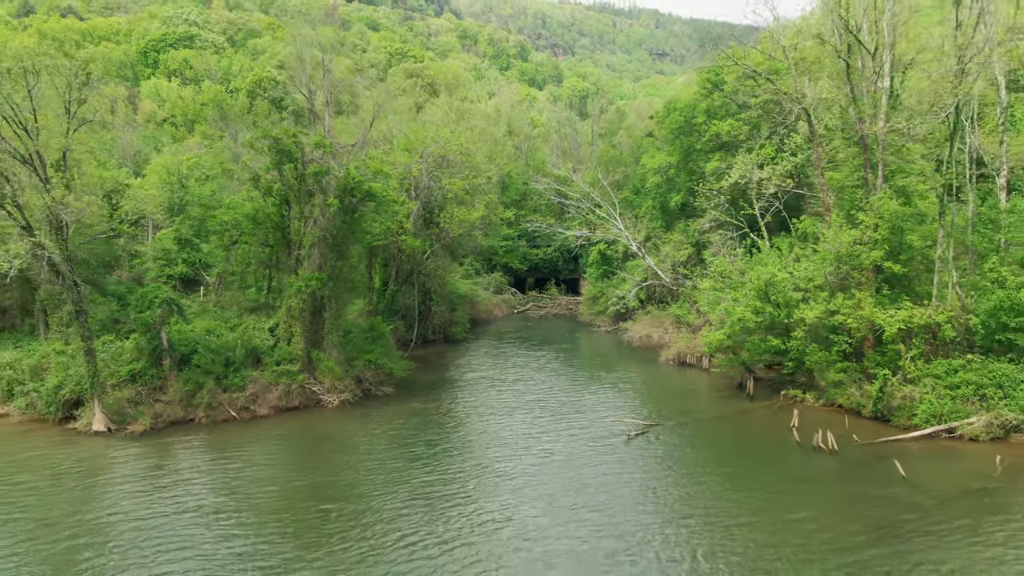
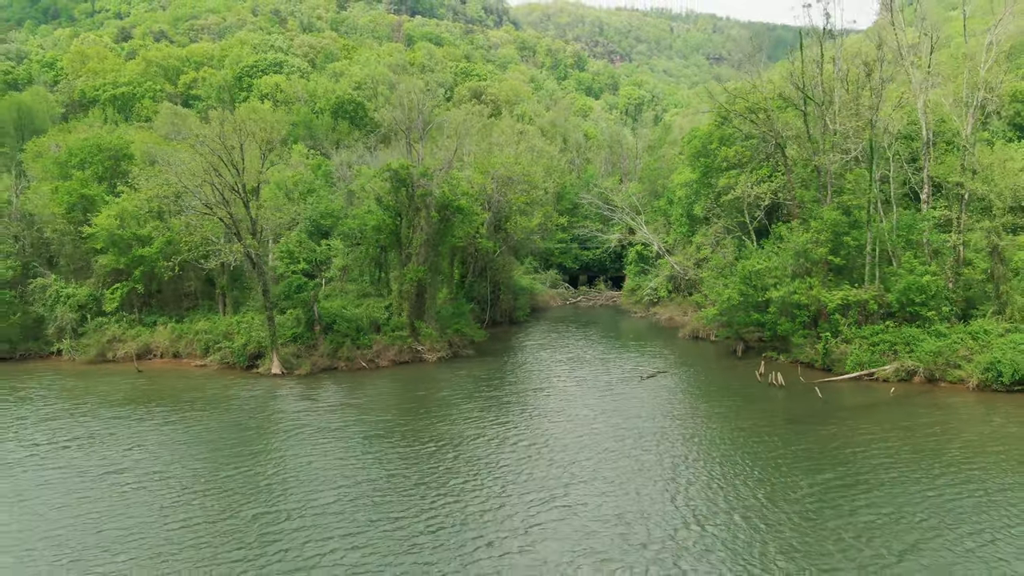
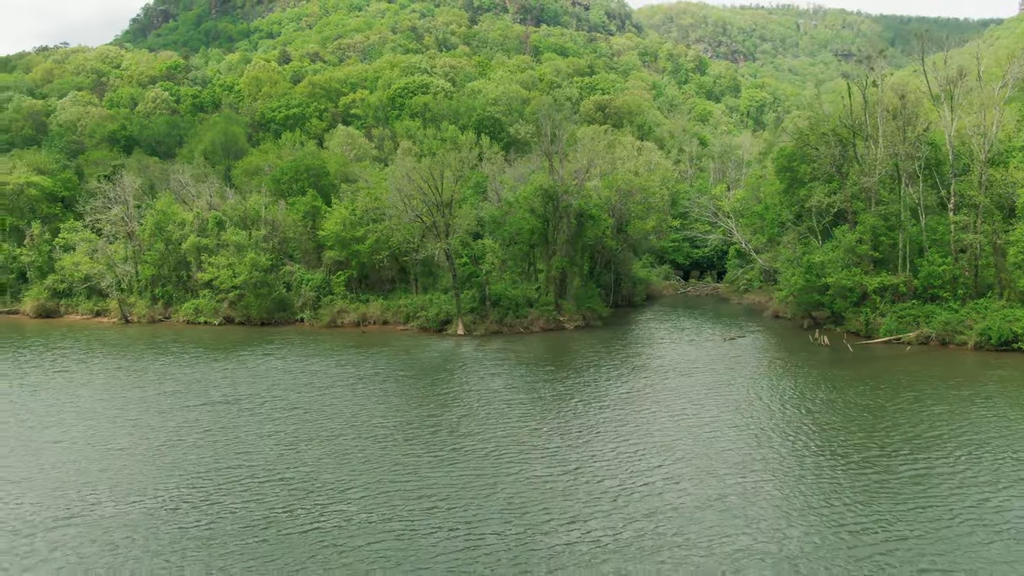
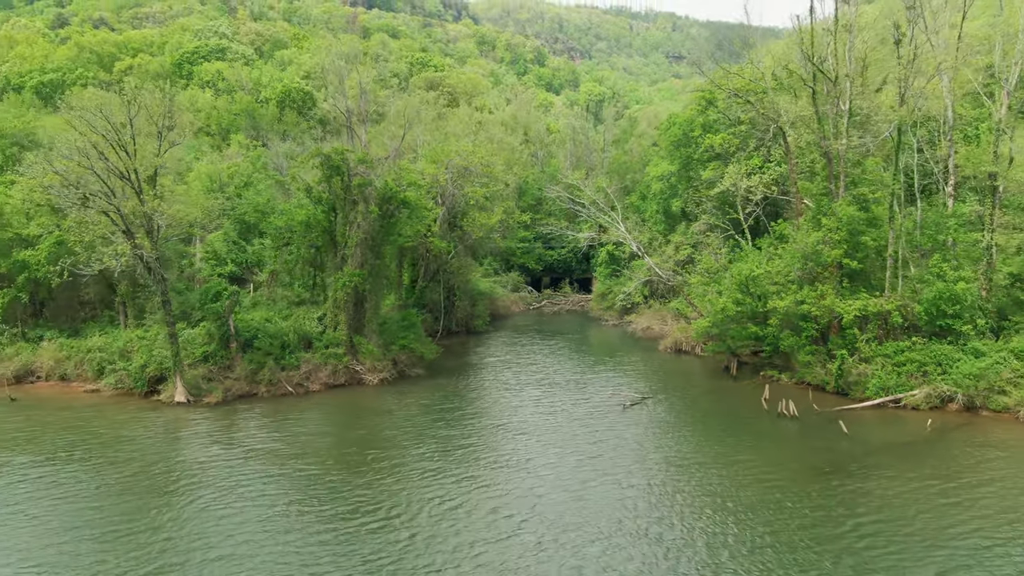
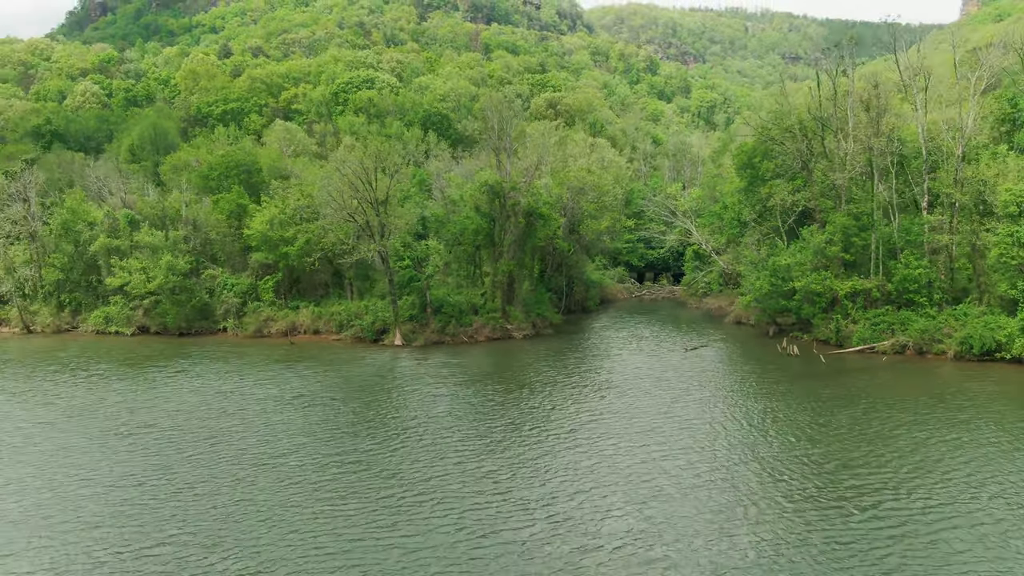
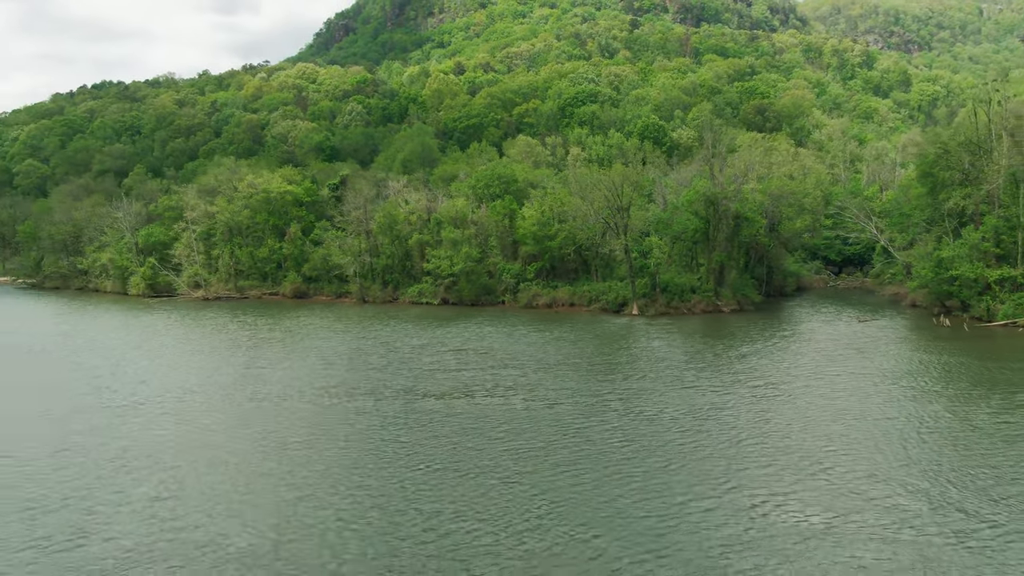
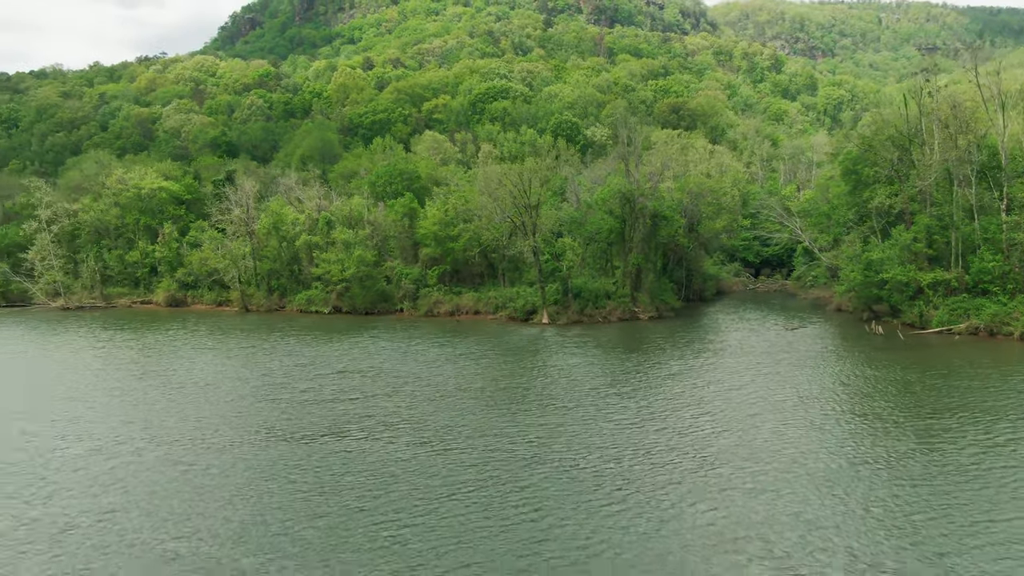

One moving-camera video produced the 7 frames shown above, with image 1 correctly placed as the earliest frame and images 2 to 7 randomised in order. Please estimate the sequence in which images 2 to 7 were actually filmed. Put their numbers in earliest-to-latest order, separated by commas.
4, 2, 5, 3, 7, 6
